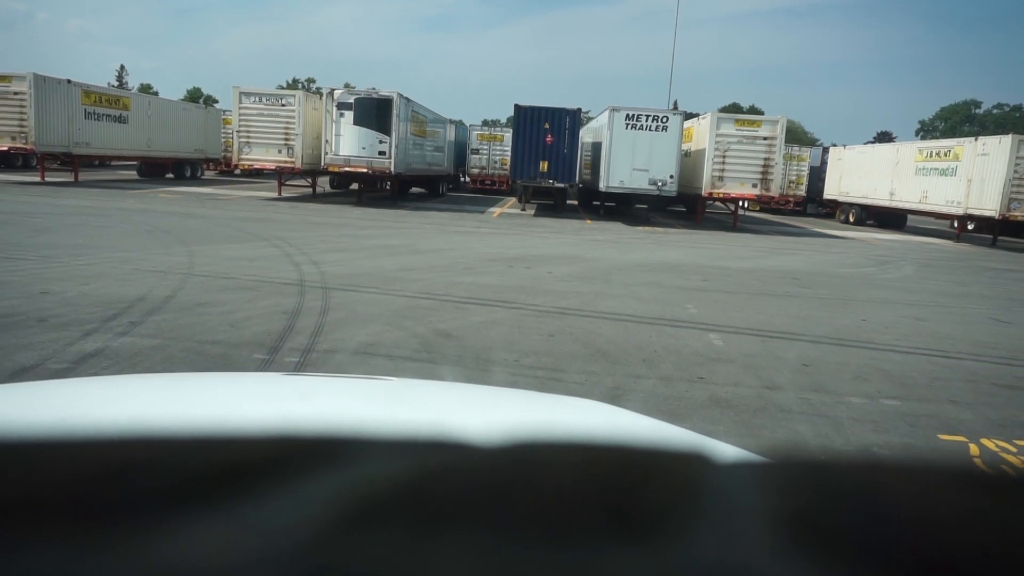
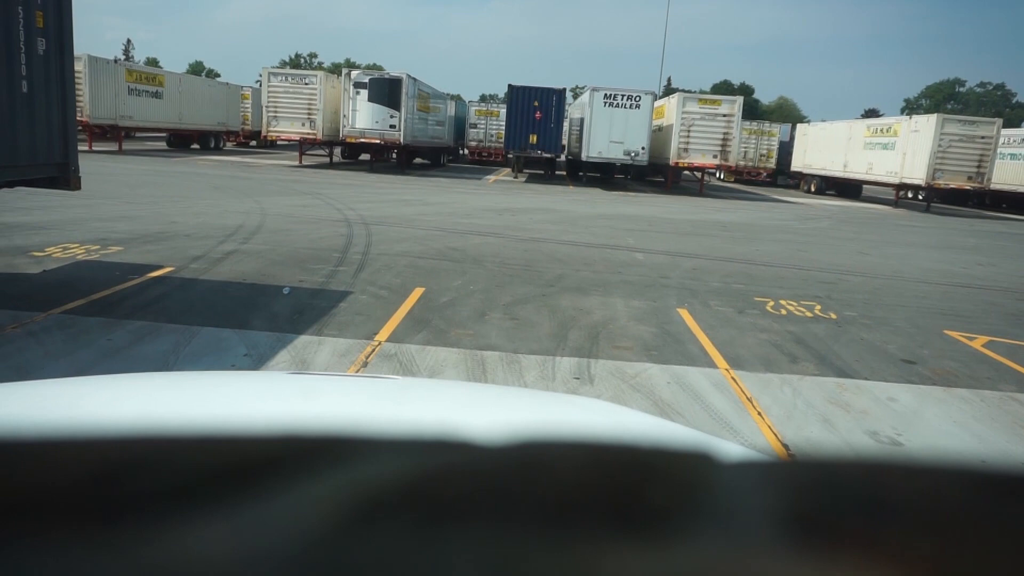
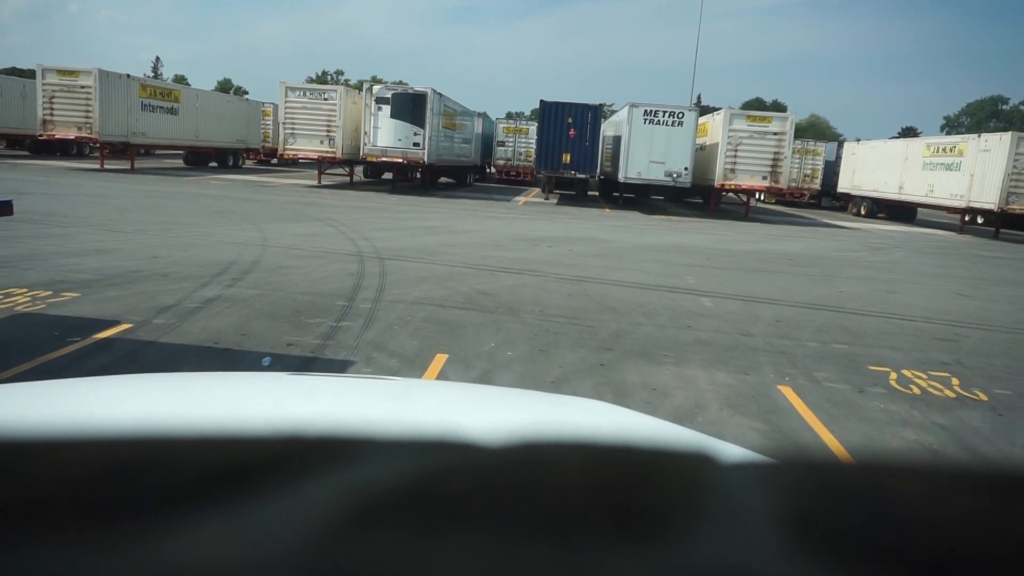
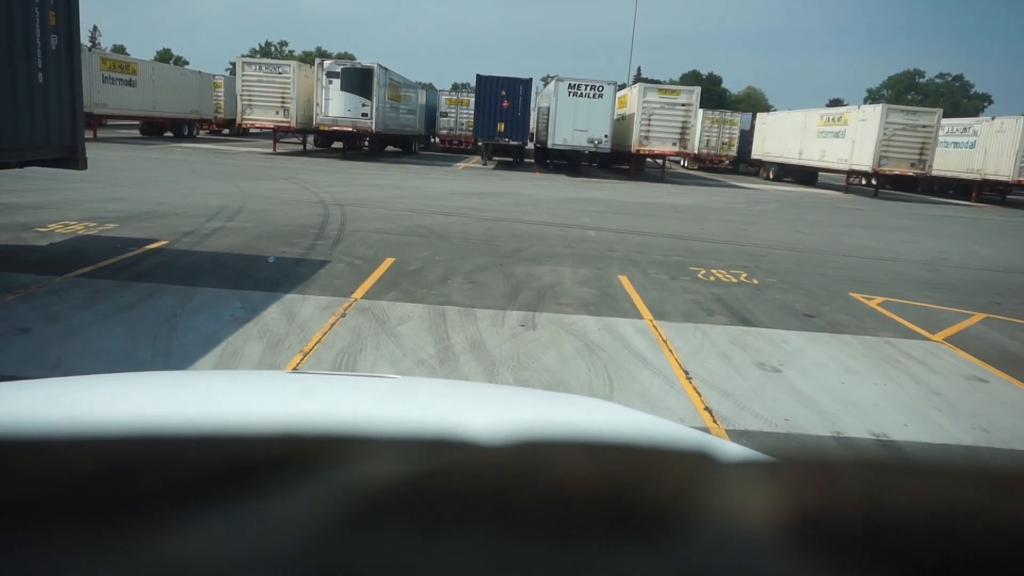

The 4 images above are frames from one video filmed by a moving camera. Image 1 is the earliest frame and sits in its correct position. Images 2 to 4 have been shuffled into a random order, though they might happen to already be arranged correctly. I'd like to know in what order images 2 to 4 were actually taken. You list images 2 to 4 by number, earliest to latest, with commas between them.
3, 2, 4
